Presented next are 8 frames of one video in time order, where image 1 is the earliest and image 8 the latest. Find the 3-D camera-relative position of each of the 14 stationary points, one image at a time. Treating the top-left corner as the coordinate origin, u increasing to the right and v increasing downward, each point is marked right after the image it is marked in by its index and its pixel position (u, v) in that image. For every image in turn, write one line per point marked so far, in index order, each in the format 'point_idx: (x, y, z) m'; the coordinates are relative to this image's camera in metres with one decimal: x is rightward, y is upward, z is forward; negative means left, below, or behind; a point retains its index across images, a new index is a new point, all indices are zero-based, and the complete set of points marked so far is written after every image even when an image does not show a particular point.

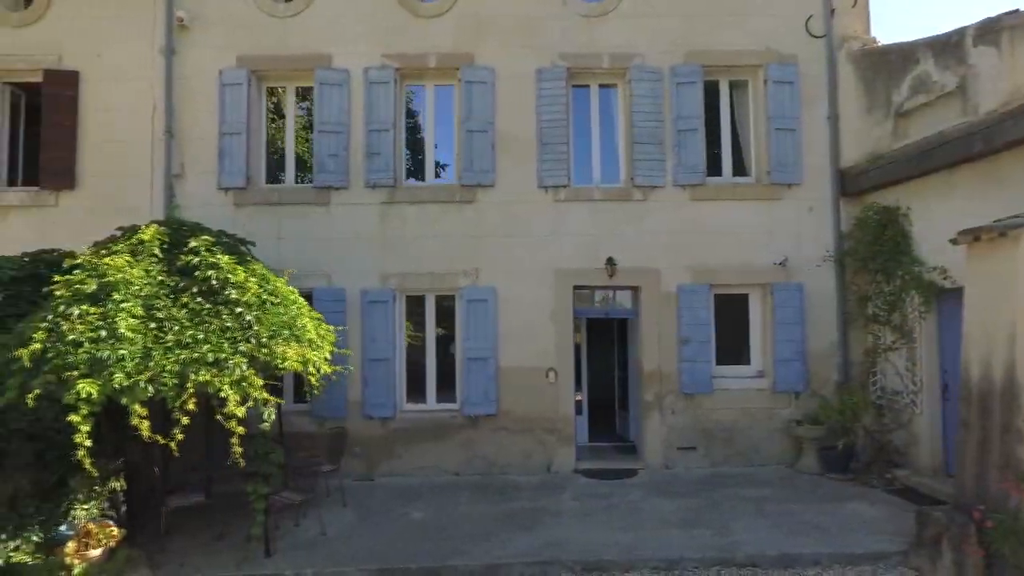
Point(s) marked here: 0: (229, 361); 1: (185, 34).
0: (-1.6, -0.4, +4.4) m
1: (-3.0, +2.4, +7.4) m
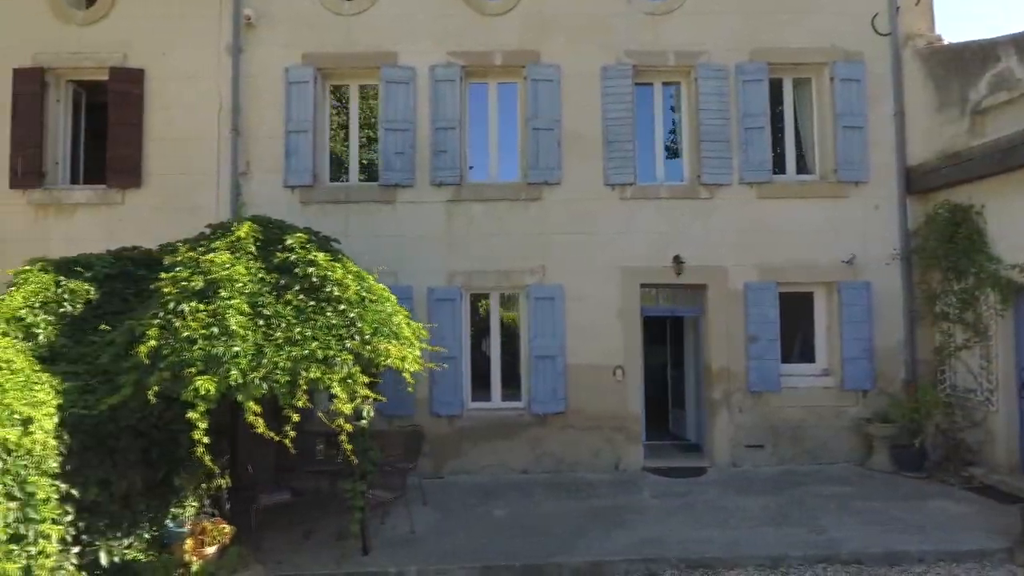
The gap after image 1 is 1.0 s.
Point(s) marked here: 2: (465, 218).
0: (-1.0, -0.4, +4.4) m
1: (-2.4, +2.4, +7.4) m
2: (-0.4, +0.6, +7.3) m
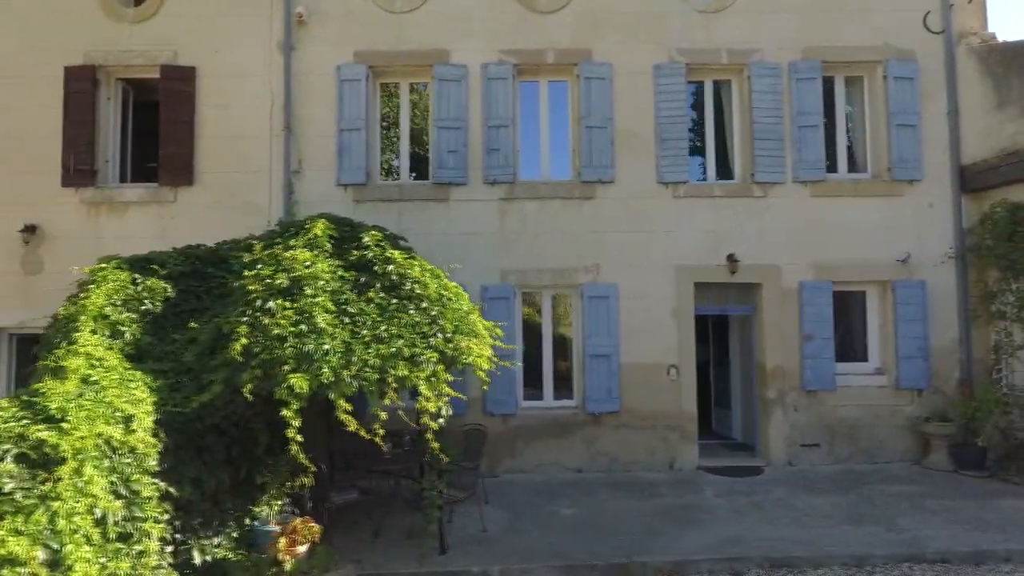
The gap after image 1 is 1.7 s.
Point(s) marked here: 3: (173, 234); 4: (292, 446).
0: (-0.5, -0.4, +4.4) m
1: (-1.9, +2.4, +7.4) m
2: (+0.1, +0.7, +7.2) m
3: (-3.1, +0.5, +7.2) m
4: (-1.1, -0.8, +4.1) m
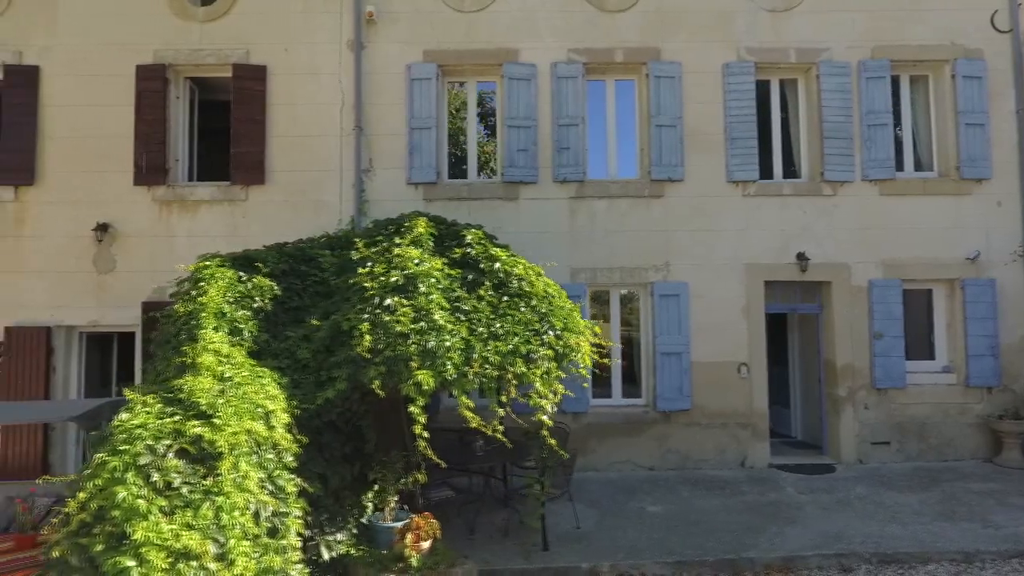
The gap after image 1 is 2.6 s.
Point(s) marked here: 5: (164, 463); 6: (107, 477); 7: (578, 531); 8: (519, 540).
0: (+0.1, -0.4, +4.4) m
1: (-1.3, +2.4, +7.4) m
2: (+0.7, +0.7, +7.3) m
3: (-2.4, +0.5, +7.2) m
4: (-0.5, -0.8, +4.1) m
5: (-1.4, -0.7, +3.1) m
6: (-1.5, -0.7, +3.0) m
7: (+0.4, -1.6, +5.3) m
8: (+0.1, -1.6, +5.1) m
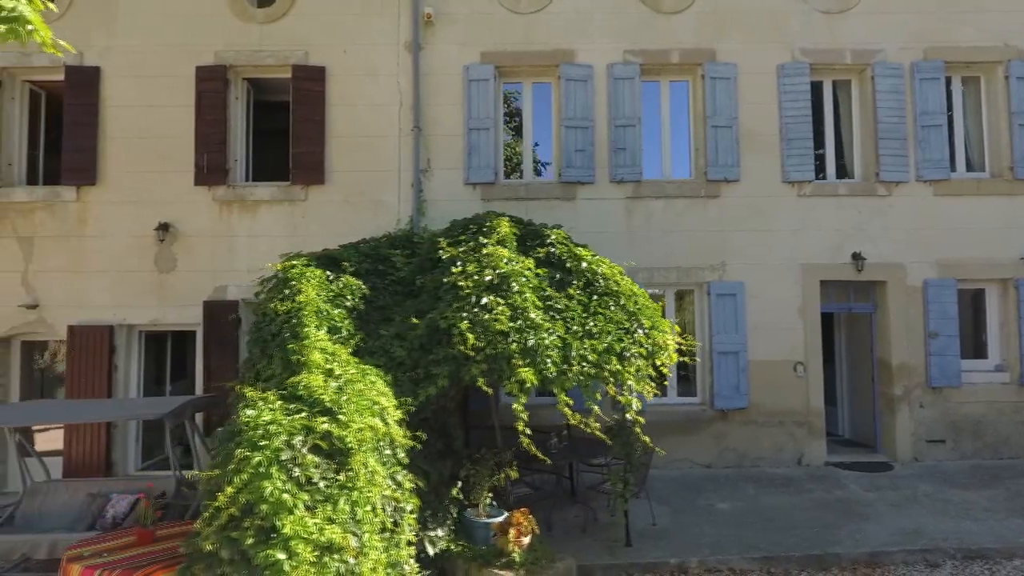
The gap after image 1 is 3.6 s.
0: (+0.7, -0.4, +4.5) m
1: (-0.8, +2.4, +7.4) m
2: (+1.2, +0.7, +7.3) m
3: (-1.9, +0.5, +7.3) m
4: (0.0, -0.8, +4.1) m
5: (-0.8, -0.7, +3.2) m
6: (-1.0, -0.7, +3.1) m
7: (+1.0, -1.6, +5.4) m
8: (+0.6, -1.6, +5.2) m
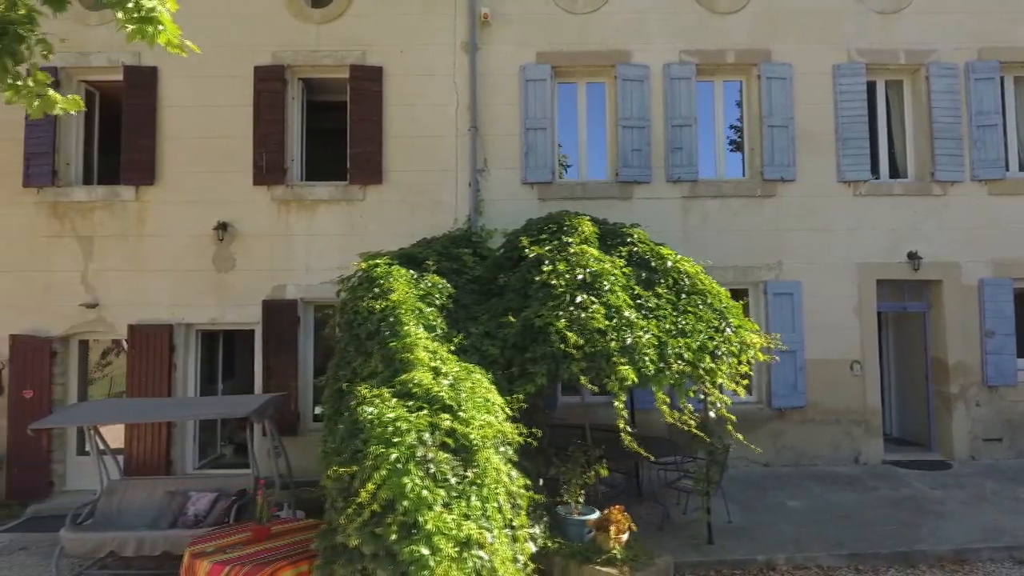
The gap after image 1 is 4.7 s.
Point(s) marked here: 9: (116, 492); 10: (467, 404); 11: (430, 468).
0: (+1.2, -0.3, +4.5) m
1: (-0.2, +2.4, +7.5) m
2: (+1.8, +0.7, +7.4) m
3: (-1.4, +0.5, +7.3) m
4: (+0.6, -0.8, +4.2) m
5: (-0.3, -0.7, +3.2) m
6: (-0.5, -0.7, +3.1) m
7: (+1.5, -1.6, +5.4) m
8: (+1.1, -1.6, +5.2) m
9: (-2.7, -1.4, +5.5) m
10: (-0.2, -0.5, +3.6) m
11: (-0.3, -0.7, +3.2) m
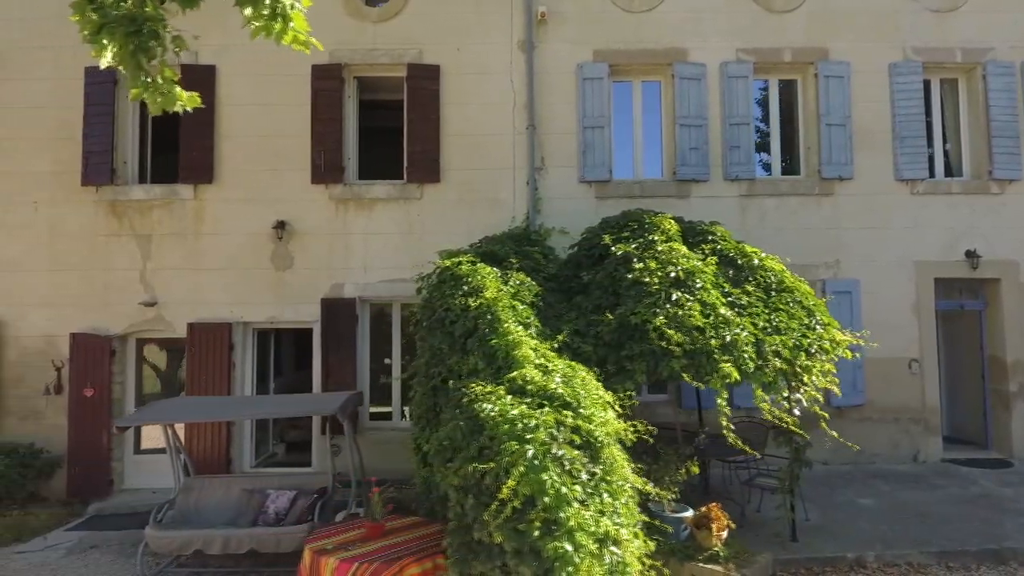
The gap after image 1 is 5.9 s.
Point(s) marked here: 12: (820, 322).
0: (+1.7, -0.3, +4.5) m
1: (+0.3, +2.4, +7.5) m
2: (+2.3, +0.7, +7.4) m
3: (-0.8, +0.5, +7.3) m
4: (+1.1, -0.8, +4.2) m
5: (+0.2, -0.7, +3.2) m
6: (+0.1, -0.7, +3.1) m
7: (+2.0, -1.6, +5.4) m
8: (+1.6, -1.6, +5.2) m
9: (-2.2, -1.4, +5.5) m
10: (+0.3, -0.5, +3.6) m
11: (+0.2, -0.7, +3.2) m
12: (+1.8, -0.2, +4.7) m
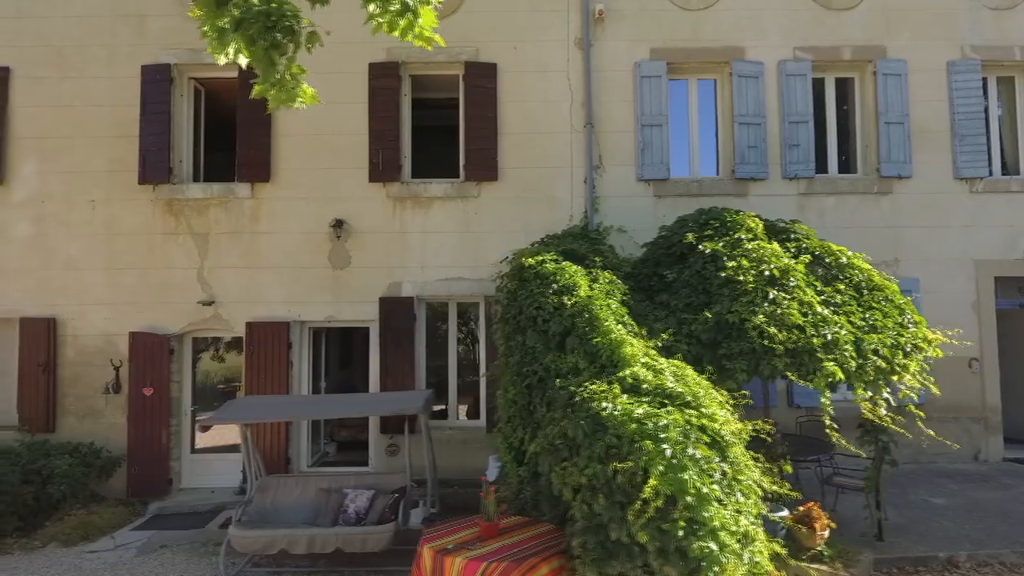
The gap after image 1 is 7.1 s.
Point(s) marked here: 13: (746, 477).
0: (+2.3, -0.3, +4.5) m
1: (+0.8, +2.5, +7.4) m
2: (+2.8, +0.7, +7.3) m
3: (-0.3, +0.5, +7.3) m
4: (+1.6, -0.8, +4.1) m
5: (+0.8, -0.7, +3.2) m
6: (+0.6, -0.7, +3.1) m
7: (+2.6, -1.6, +5.4) m
8: (+2.2, -1.6, +5.2) m
9: (-1.7, -1.4, +5.4) m
10: (+0.9, -0.5, +3.6) m
11: (+0.7, -0.7, +3.1) m
12: (+2.4, -0.2, +4.7) m
13: (+1.0, -0.8, +3.3) m
